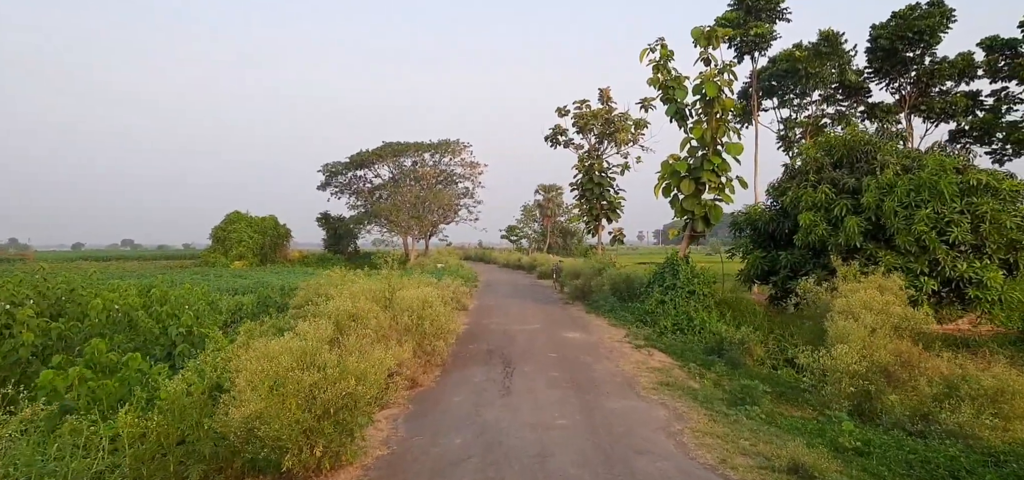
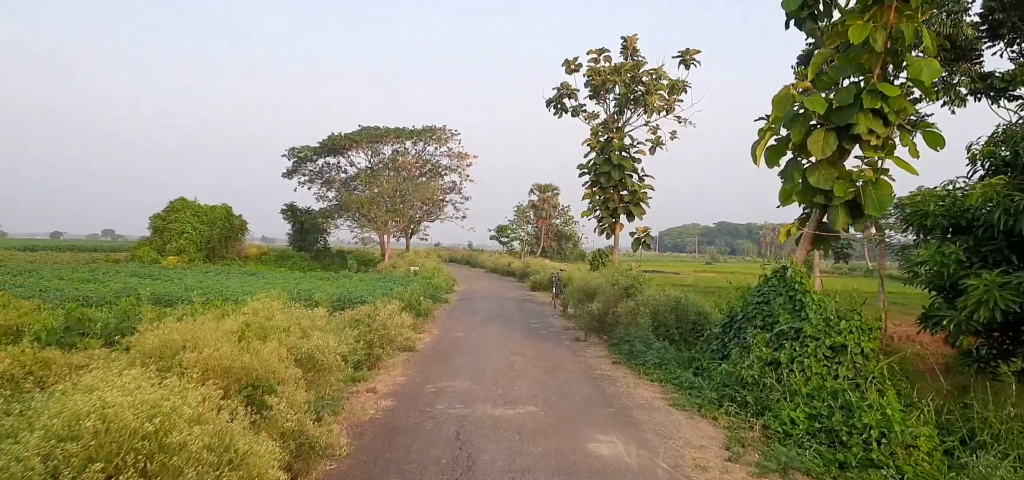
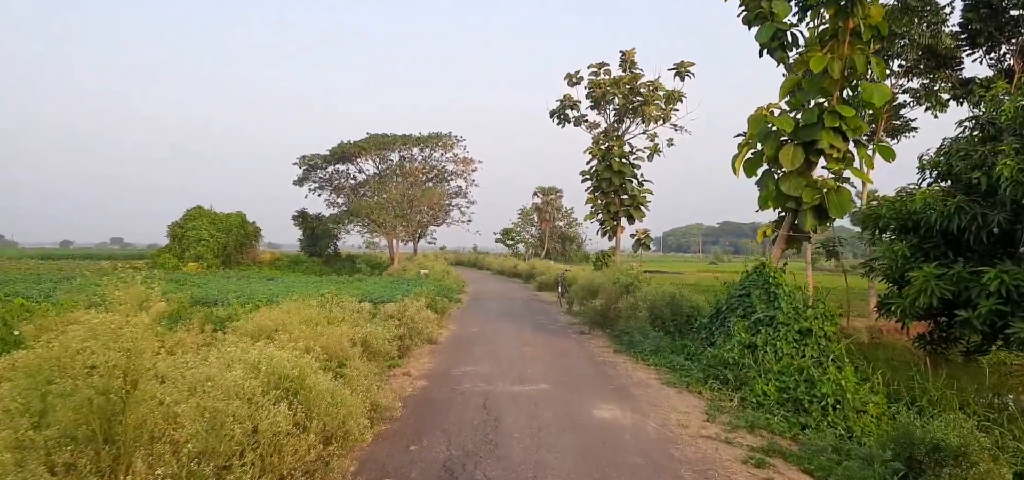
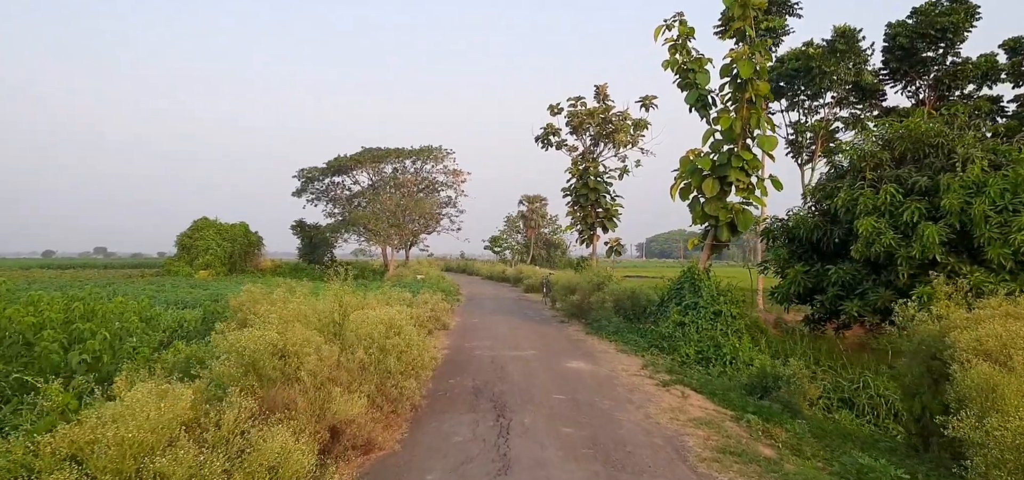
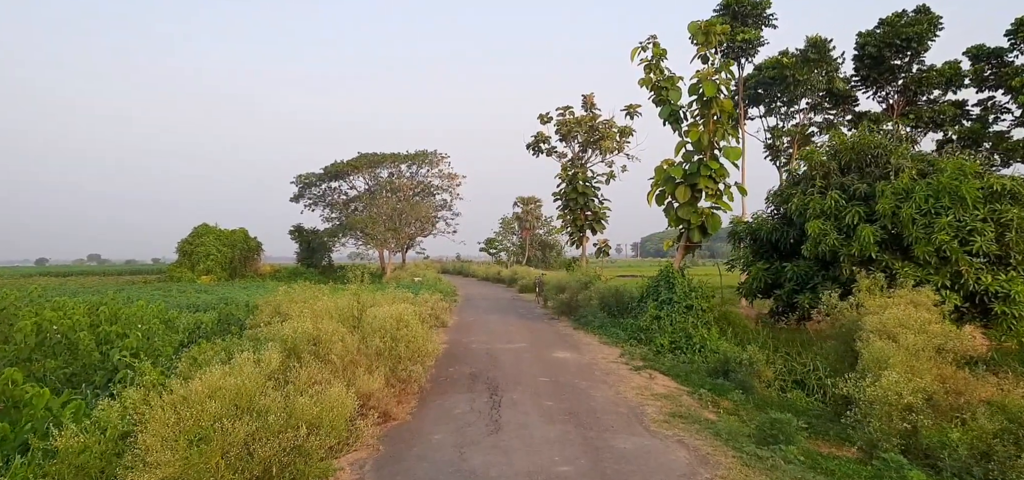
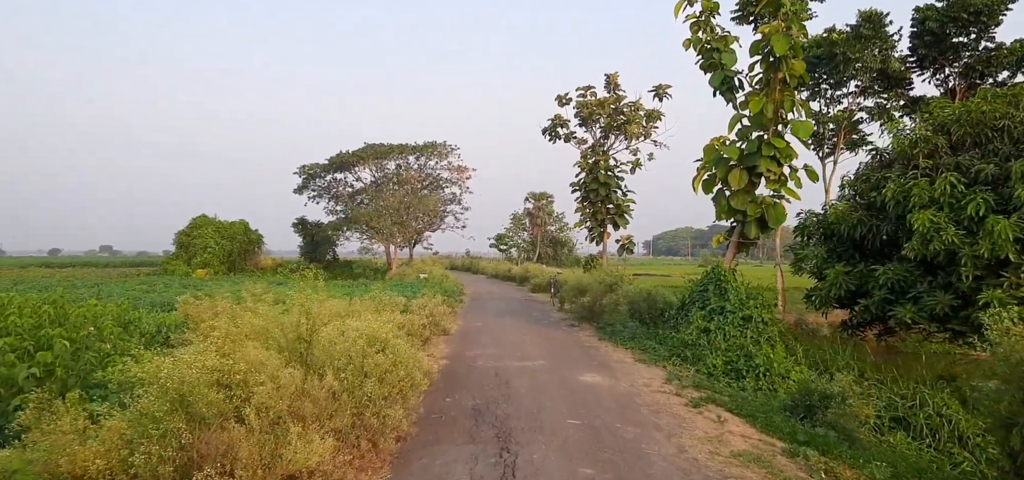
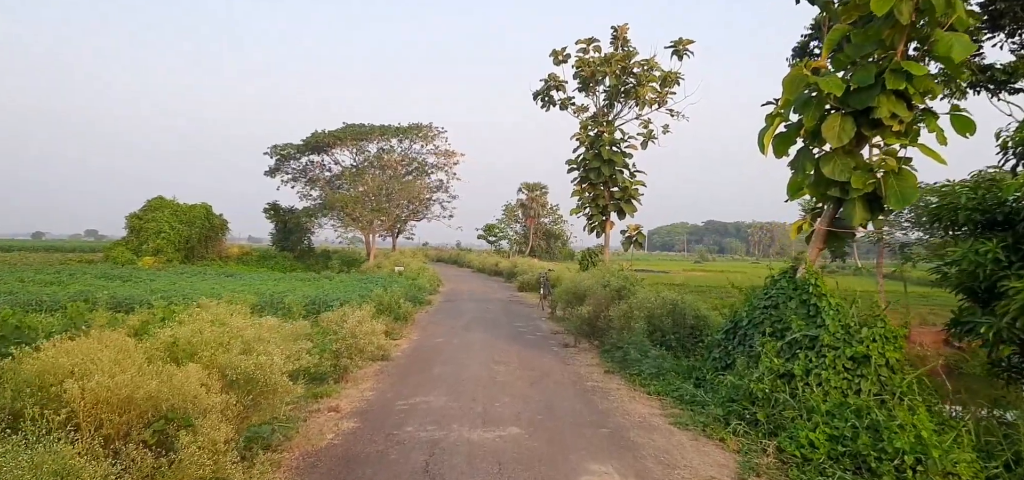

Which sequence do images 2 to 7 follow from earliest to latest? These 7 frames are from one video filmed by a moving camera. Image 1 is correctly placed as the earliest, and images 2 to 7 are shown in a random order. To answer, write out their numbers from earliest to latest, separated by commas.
5, 4, 6, 3, 2, 7
